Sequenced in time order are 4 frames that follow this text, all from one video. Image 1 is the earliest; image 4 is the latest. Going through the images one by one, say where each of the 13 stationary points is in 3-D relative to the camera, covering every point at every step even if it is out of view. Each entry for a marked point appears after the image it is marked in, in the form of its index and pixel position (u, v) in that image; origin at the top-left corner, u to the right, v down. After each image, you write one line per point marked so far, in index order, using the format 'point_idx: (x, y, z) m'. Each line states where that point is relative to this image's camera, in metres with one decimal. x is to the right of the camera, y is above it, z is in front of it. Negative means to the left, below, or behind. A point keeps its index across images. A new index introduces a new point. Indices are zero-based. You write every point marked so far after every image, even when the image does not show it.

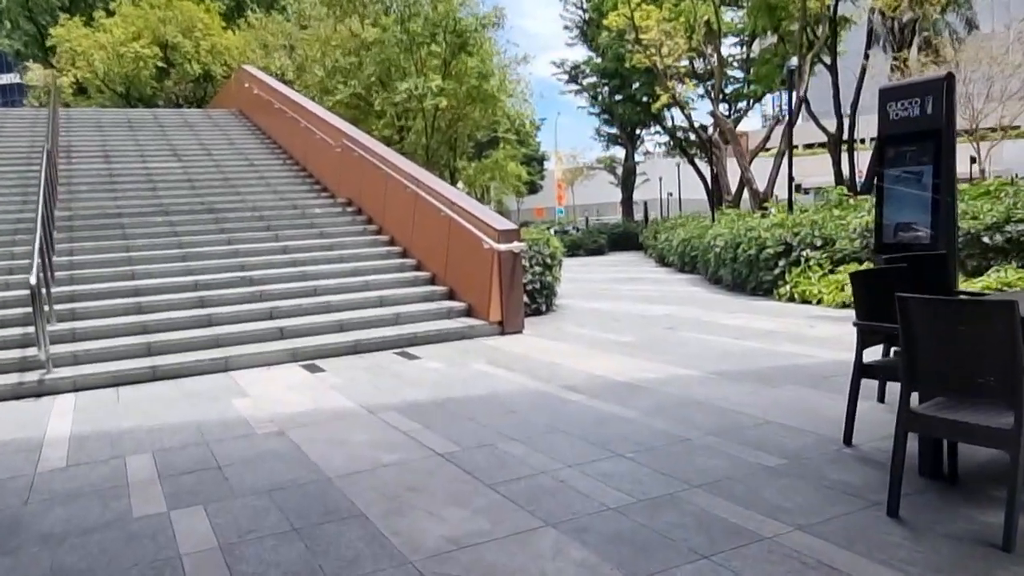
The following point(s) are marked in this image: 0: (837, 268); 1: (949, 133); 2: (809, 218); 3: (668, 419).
0: (+3.6, +0.2, +9.2) m
1: (+3.7, +1.3, +7.0) m
2: (+3.7, +0.9, +10.5) m
3: (+0.8, -0.7, +4.6) m
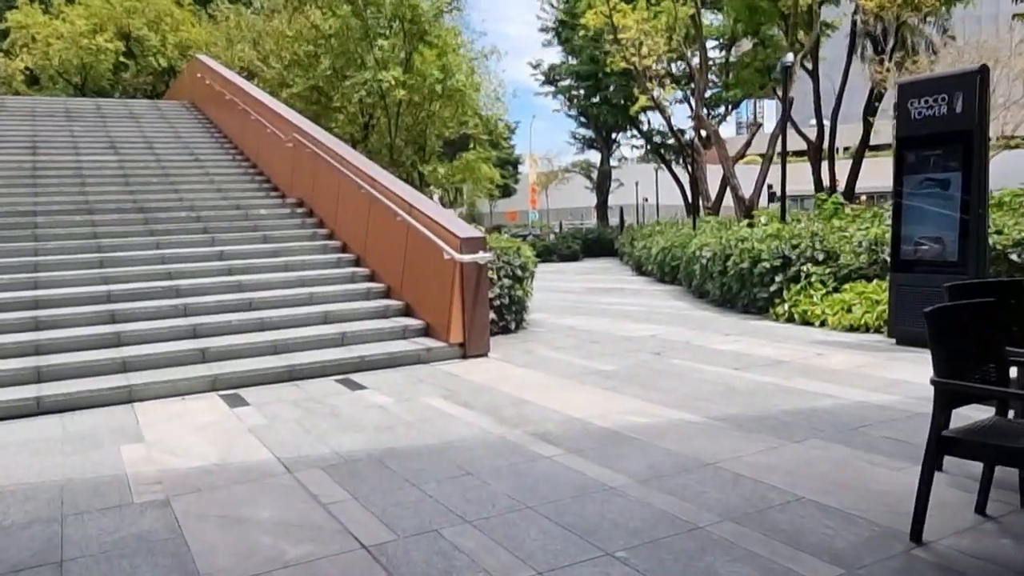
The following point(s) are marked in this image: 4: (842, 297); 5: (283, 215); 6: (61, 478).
0: (+3.3, 0.0, +8.2) m
1: (+3.4, +1.1, +6.1) m
2: (+3.4, +0.7, +9.5) m
3: (+0.7, -0.9, +3.5) m
4: (+3.1, -0.1, +7.9) m
5: (-2.8, +0.9, +10.2) m
6: (-2.2, -0.9, +4.1) m
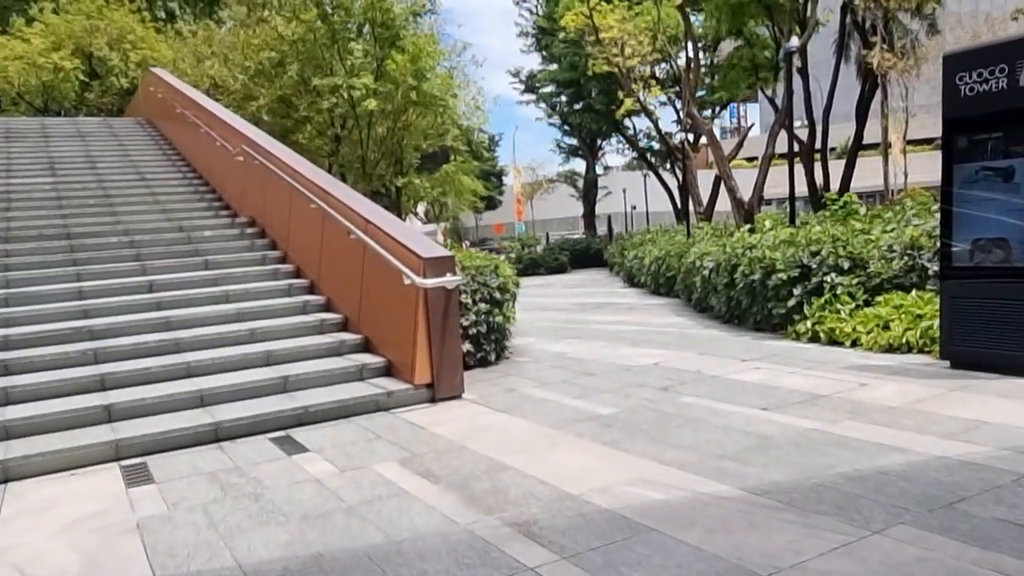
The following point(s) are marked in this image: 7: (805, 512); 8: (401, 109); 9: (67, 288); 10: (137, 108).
0: (+3.1, -0.1, +7.1) m
1: (+3.2, +1.0, +5.0) m
2: (+3.1, +0.6, +8.4) m
3: (+0.6, -1.0, +2.3) m
4: (+2.9, -0.2, +6.7) m
5: (-3.0, +0.6, +9.0) m
6: (-2.3, -1.2, +2.9) m
7: (+1.1, -0.9, +3.2) m
8: (-1.9, +3.1, +14.3) m
9: (-3.8, 0.0, +7.1) m
10: (-8.0, +3.9, +17.6) m
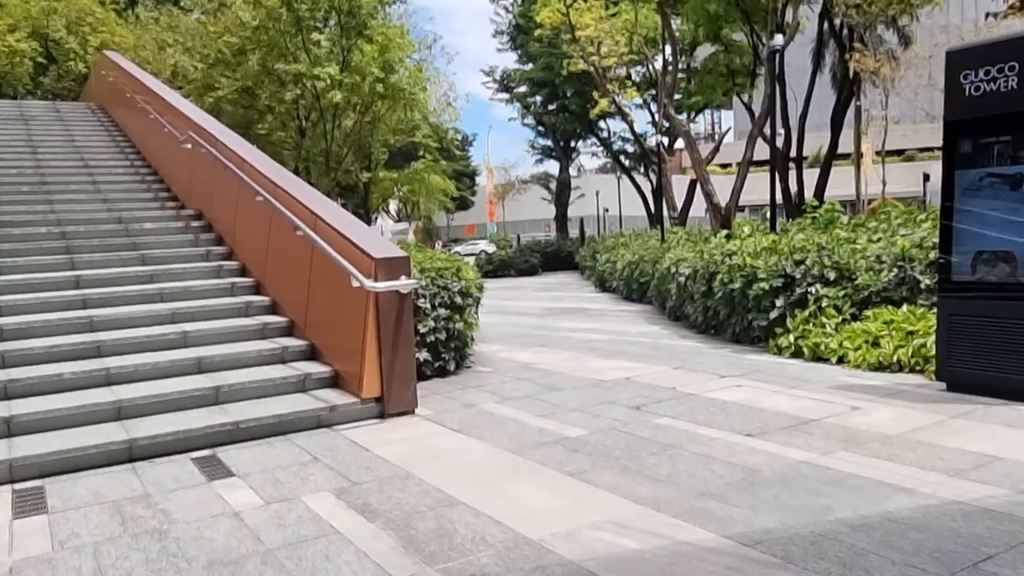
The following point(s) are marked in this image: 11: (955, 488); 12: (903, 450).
0: (+2.8, -0.2, +6.7) m
1: (+3.0, +0.9, +4.5) m
2: (+2.8, +0.5, +8.0) m
3: (+0.4, -1.0, +1.8) m
4: (+2.6, -0.3, +6.3) m
5: (-3.4, +0.6, +8.3) m
6: (-2.5, -1.1, +2.2) m
7: (+1.0, -0.9, +2.7) m
8: (-2.4, +3.1, +13.7) m
9: (-4.1, +0.1, +6.5) m
10: (-8.5, +4.0, +16.8) m
11: (+1.8, -0.8, +3.4) m
12: (+1.9, -0.8, +4.0) m
